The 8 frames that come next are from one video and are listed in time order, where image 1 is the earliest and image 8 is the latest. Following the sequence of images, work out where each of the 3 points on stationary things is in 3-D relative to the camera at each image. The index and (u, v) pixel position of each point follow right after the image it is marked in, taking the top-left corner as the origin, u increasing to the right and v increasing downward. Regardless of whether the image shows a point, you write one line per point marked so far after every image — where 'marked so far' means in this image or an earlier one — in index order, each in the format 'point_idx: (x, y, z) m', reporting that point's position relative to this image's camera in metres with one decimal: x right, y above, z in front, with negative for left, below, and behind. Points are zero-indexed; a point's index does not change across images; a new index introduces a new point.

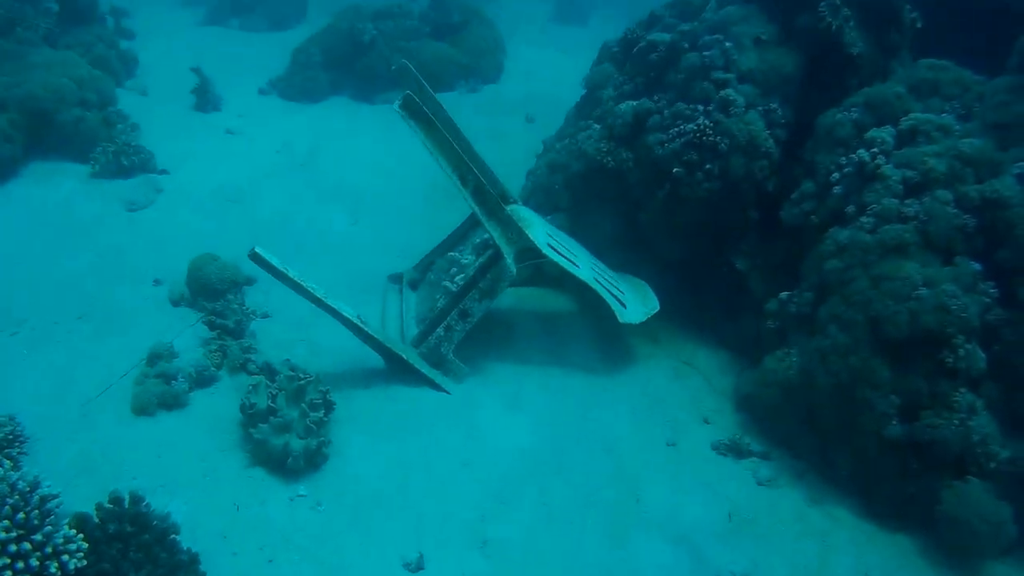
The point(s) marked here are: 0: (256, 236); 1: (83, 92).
0: (-2.3, +0.5, +7.8) m
1: (-4.5, +2.0, +8.9) m
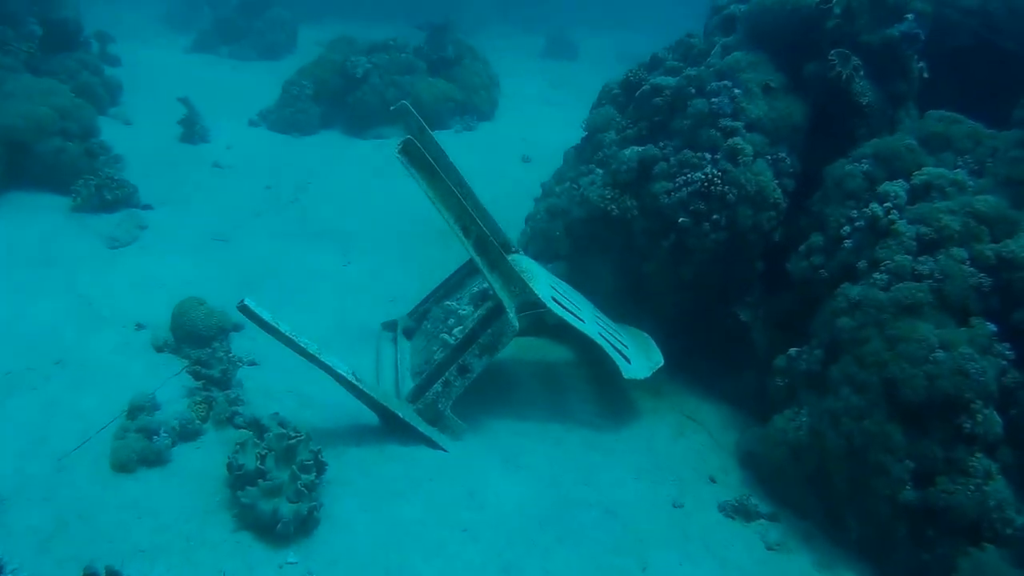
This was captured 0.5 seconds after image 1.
0: (-2.3, +0.1, +7.5) m
1: (-4.4, +1.6, +8.5) m
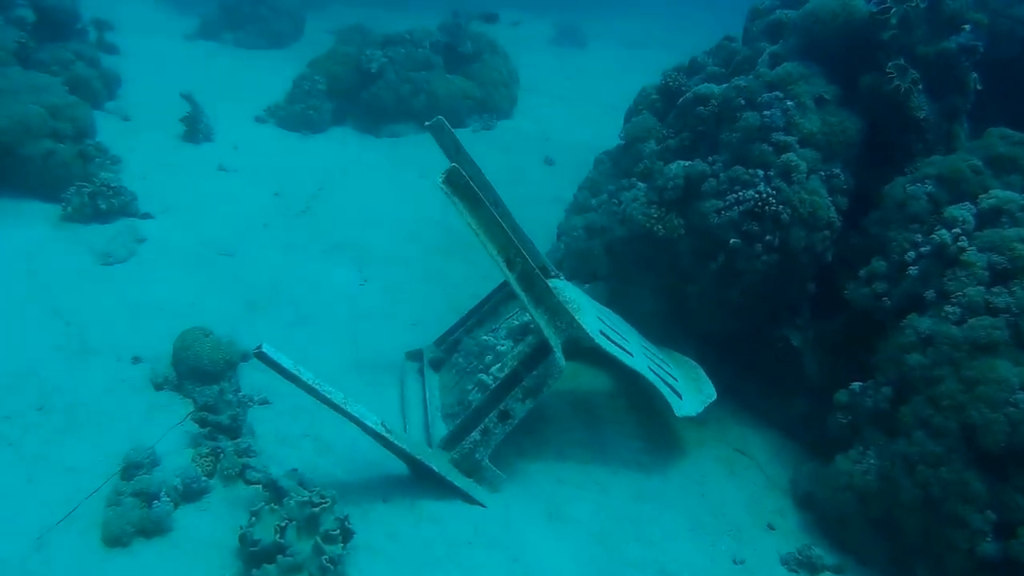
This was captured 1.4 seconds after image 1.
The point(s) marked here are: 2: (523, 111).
0: (-2.1, -0.1, +6.8) m
1: (-4.2, +1.5, +7.9) m
2: (+0.2, +2.3, +11.5) m
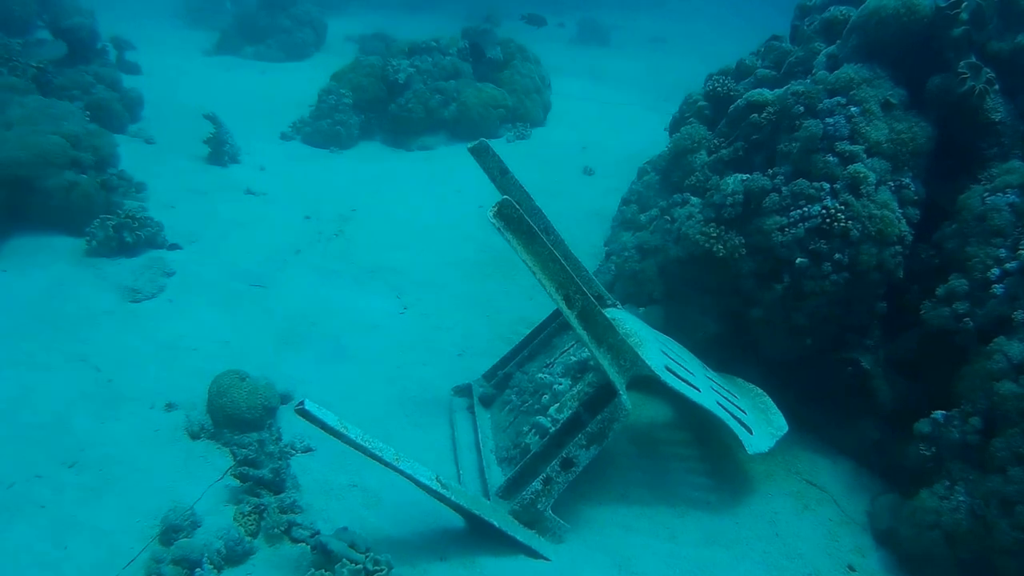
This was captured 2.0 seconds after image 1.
0: (-1.7, -0.4, +6.5) m
1: (-3.8, +1.2, +7.5) m
2: (+0.6, +2.2, +11.1) m
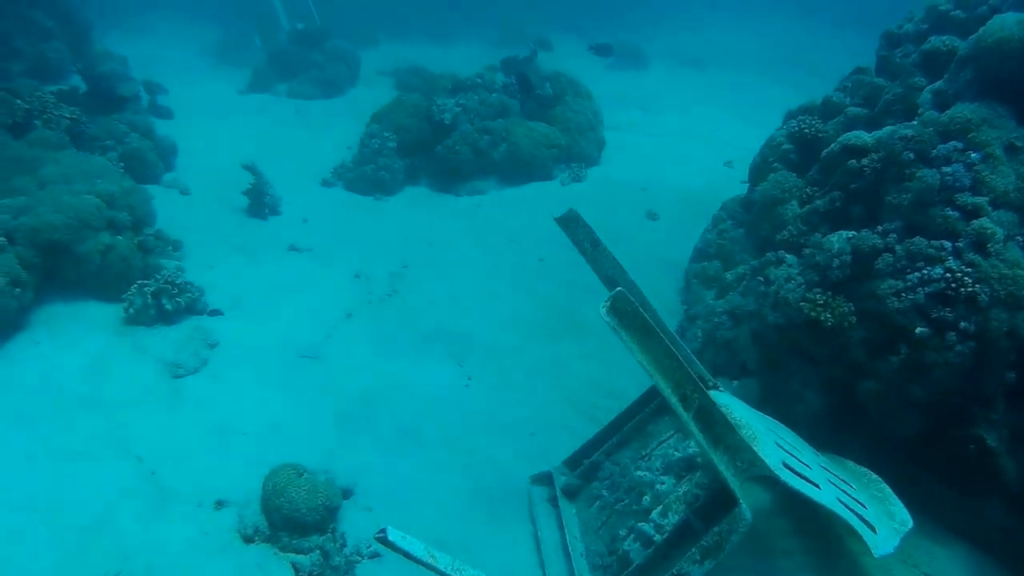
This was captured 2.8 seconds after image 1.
0: (-1.1, -0.9, +5.9) m
1: (-3.3, +0.6, +7.0) m
2: (+1.2, +1.6, +10.5) m
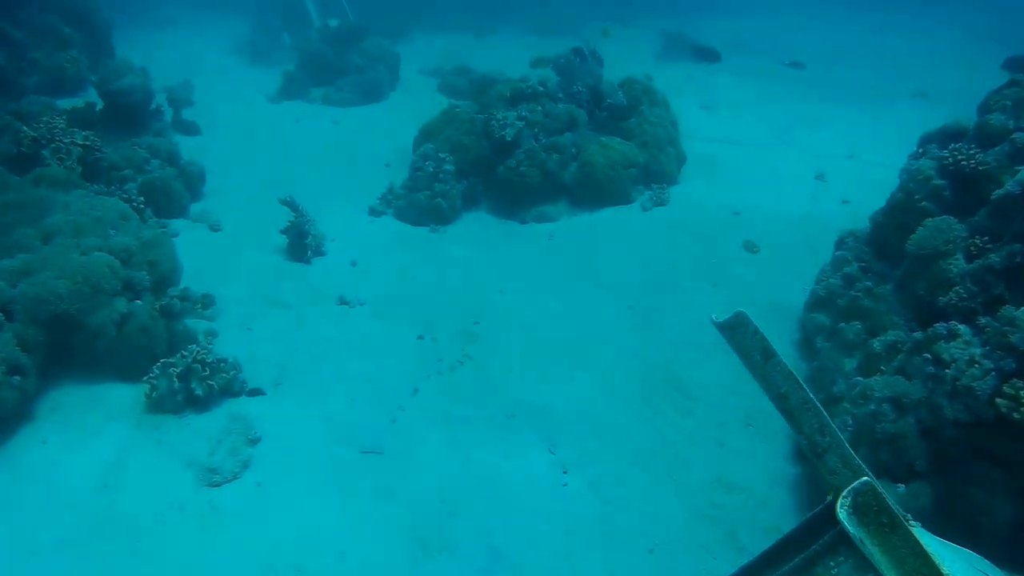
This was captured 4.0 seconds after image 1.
0: (-0.5, -1.4, +4.8) m
1: (-2.6, +0.2, +5.9) m
2: (+1.9, +1.3, +9.3) m
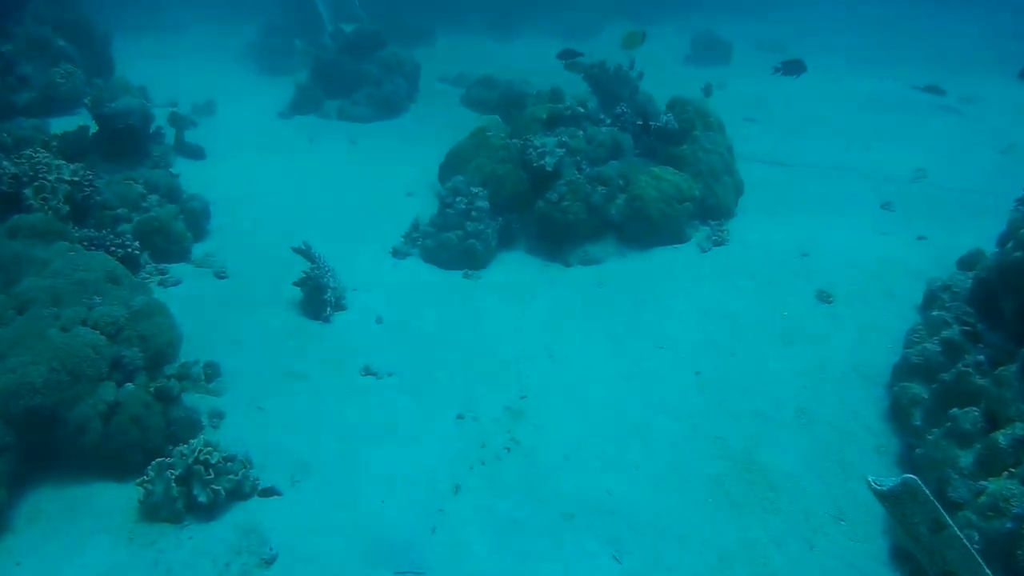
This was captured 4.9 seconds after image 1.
0: (-0.2, -1.8, +3.9) m
1: (-2.3, -0.3, +5.1) m
2: (+2.3, +0.9, +8.4) m
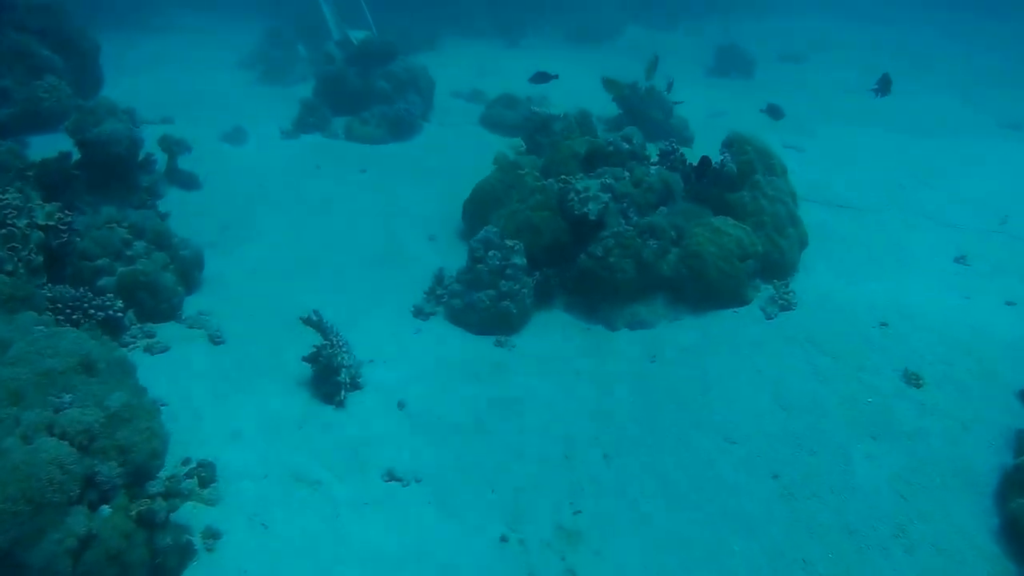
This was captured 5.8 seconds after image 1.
0: (+0.1, -2.4, +3.1) m
1: (-2.0, -0.8, +4.2) m
2: (+2.5, +0.3, +7.5) m
